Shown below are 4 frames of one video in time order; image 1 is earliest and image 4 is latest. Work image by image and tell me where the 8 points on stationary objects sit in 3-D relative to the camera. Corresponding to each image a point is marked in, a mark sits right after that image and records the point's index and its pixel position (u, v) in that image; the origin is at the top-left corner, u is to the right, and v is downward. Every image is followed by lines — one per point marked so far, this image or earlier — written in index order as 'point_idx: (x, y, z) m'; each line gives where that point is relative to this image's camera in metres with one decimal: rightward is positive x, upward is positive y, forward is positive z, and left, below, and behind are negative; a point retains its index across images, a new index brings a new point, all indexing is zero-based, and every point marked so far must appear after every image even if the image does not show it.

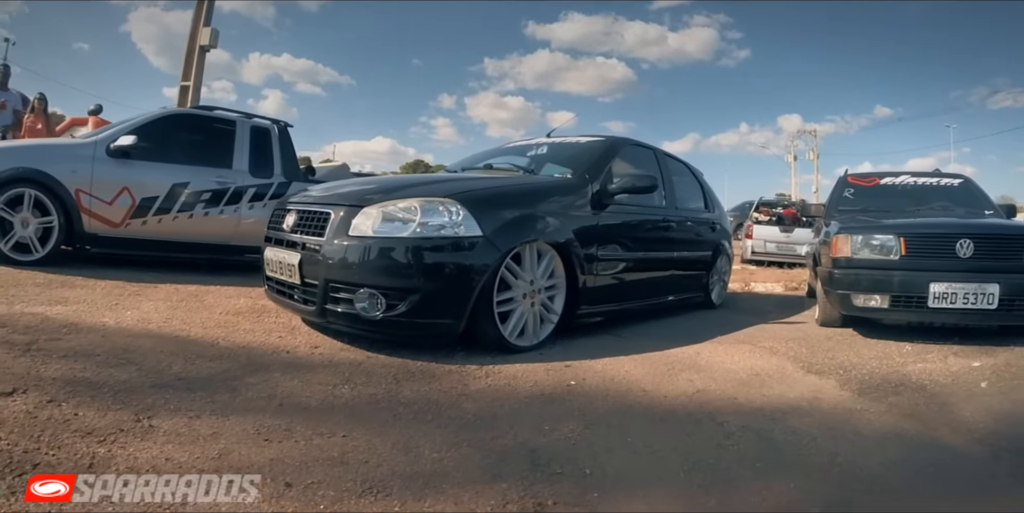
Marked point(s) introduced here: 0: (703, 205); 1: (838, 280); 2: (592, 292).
0: (+1.6, +0.5, +6.8) m
1: (+2.3, -0.2, +5.7) m
2: (+0.5, -0.2, +4.9) m
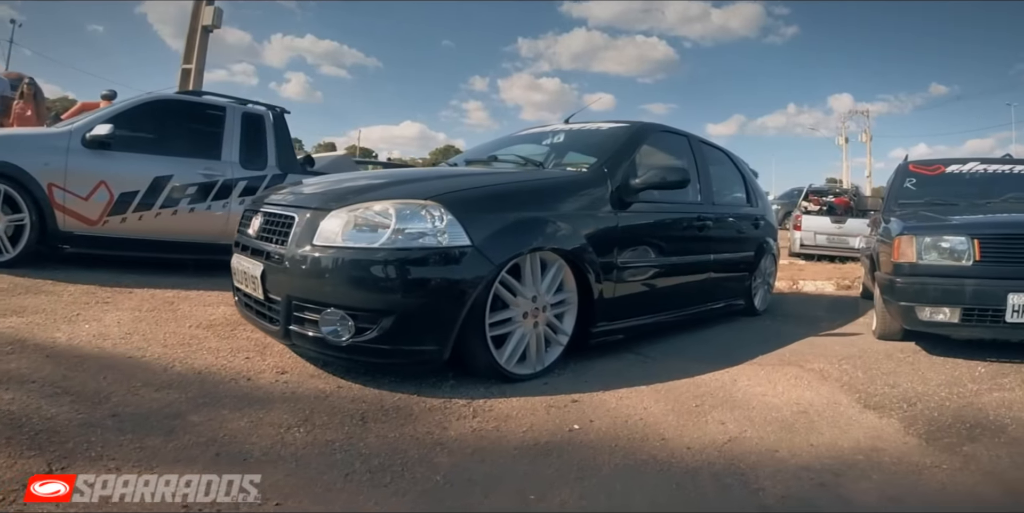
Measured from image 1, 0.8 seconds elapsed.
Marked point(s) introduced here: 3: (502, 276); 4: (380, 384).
0: (+1.7, +0.5, +6.1) m
1: (+2.4, -0.2, +4.9) m
2: (+0.5, -0.3, +4.2) m
3: (-0.1, -0.1, +3.6) m
4: (-0.6, -0.6, +3.6) m
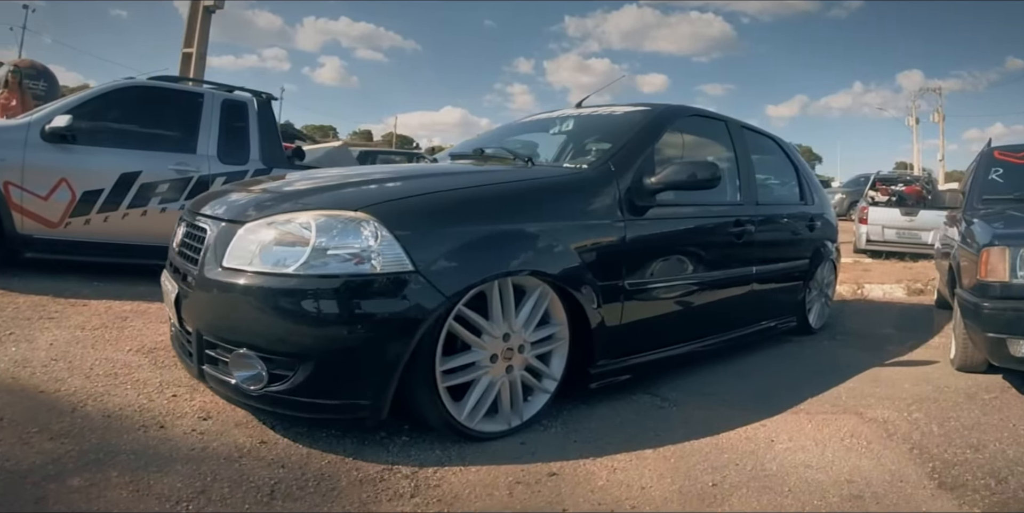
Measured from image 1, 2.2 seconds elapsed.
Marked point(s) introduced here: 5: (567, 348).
0: (+1.8, +0.4, +5.1) m
1: (+2.3, -0.3, +4.0) m
2: (+0.5, -0.4, +3.4) m
3: (-0.2, -0.2, +2.8) m
4: (-0.7, -0.7, +2.9) m
5: (+0.2, -0.4, +3.2) m
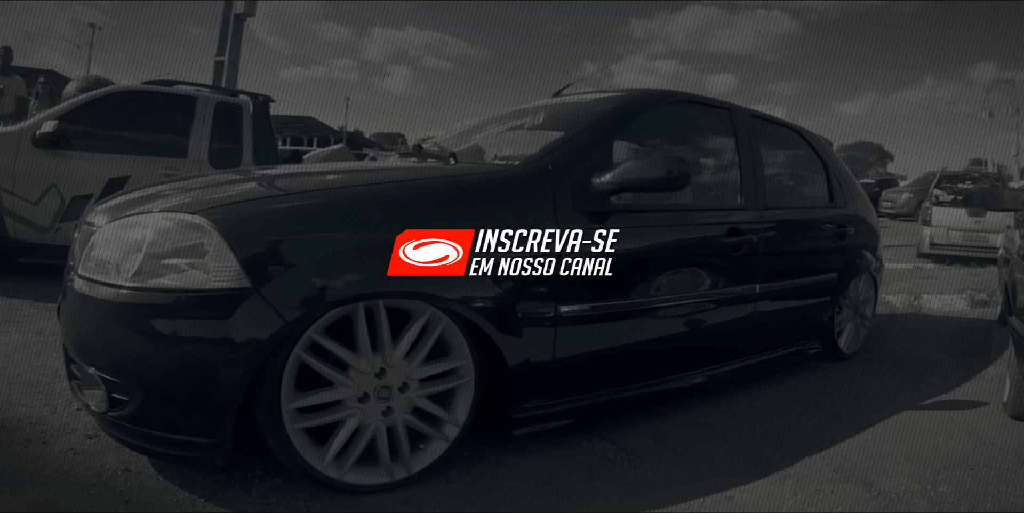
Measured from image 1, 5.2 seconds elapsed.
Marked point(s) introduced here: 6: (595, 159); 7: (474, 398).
0: (+1.8, +0.3, +4.5) m
1: (+2.1, -0.3, +3.2) m
2: (+0.2, -0.4, +3.0) m
3: (-0.5, -0.2, +2.4) m
4: (-1.1, -0.7, +2.6) m
5: (-0.1, -0.4, +2.7) m
6: (+0.4, +0.4, +3.2) m
7: (-0.1, -0.4, +2.8) m
